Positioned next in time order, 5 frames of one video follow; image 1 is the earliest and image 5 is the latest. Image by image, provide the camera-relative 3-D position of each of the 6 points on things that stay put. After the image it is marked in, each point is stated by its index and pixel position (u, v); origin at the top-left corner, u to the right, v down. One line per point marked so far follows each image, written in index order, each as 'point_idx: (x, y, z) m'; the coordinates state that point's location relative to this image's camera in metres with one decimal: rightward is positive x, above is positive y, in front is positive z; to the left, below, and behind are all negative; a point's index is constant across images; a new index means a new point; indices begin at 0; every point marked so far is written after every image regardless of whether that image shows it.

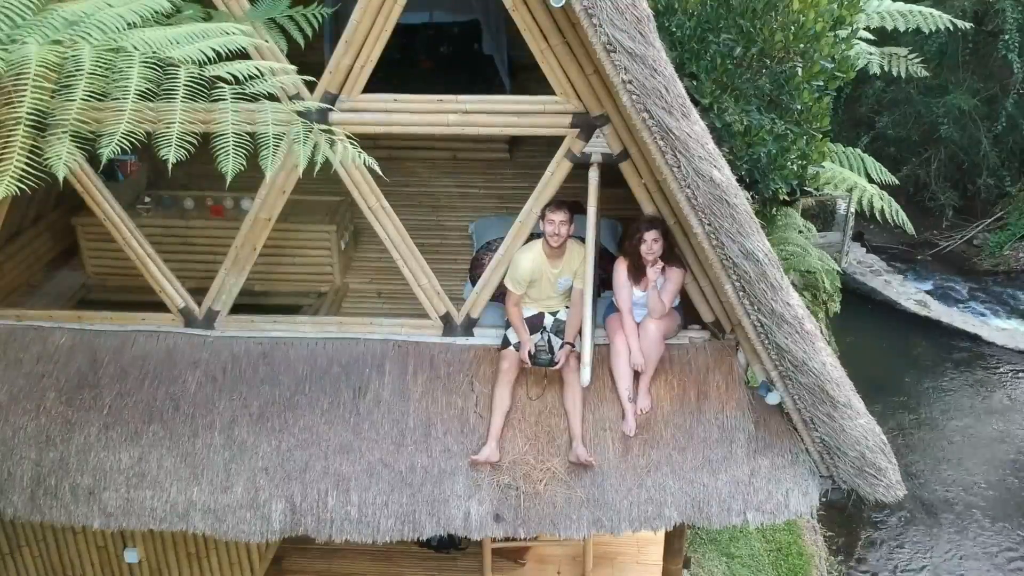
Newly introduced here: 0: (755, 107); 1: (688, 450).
0: (+1.0, +0.8, +4.9) m
1: (+0.4, -0.4, +2.7) m
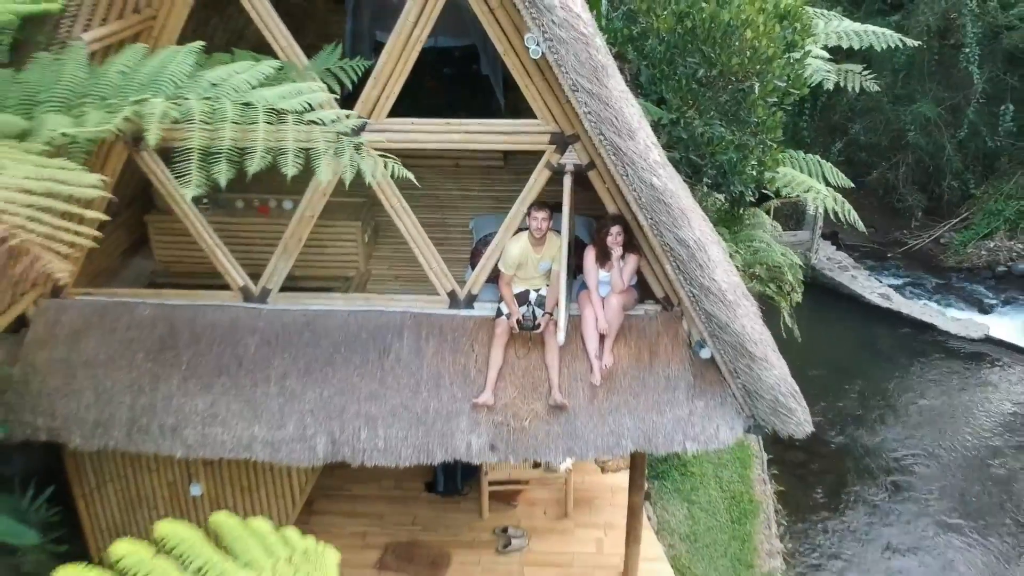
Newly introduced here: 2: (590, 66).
0: (+1.0, +0.8, +5.7) m
1: (+0.4, -0.3, +3.4) m
2: (+0.2, +0.6, +2.9) m
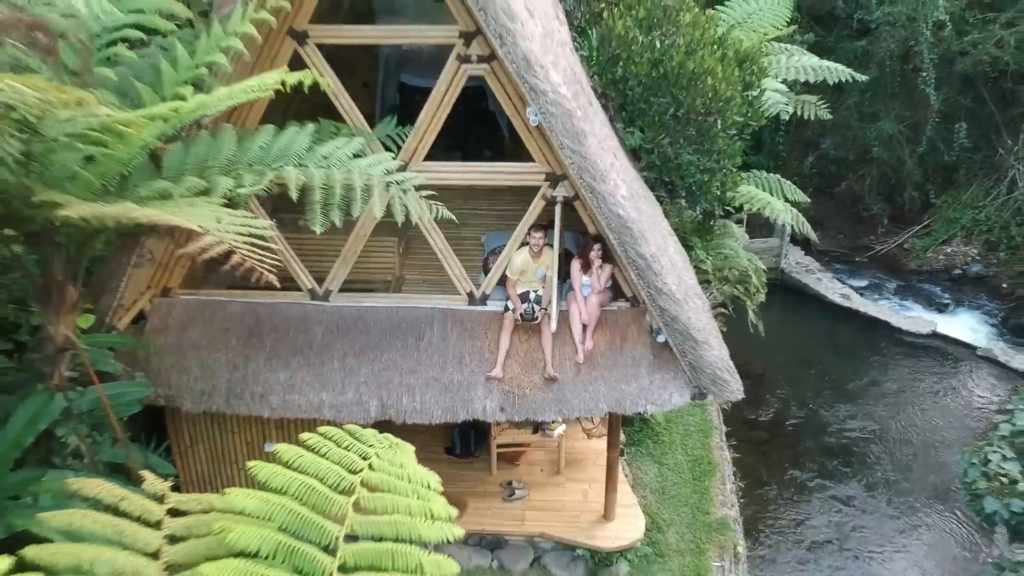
0: (+1.0, +0.8, +6.8) m
1: (+0.4, -0.3, +4.5) m
2: (+0.2, +0.5, +4.0) m
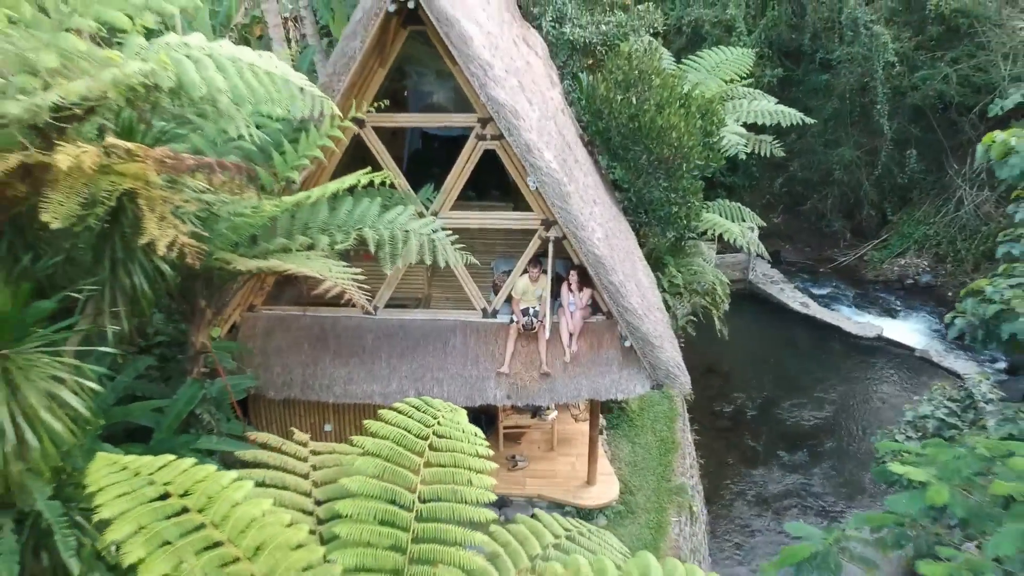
0: (+1.0, +0.7, +8.2) m
1: (+0.4, -0.4, +6.0) m
2: (+0.2, +0.5, +5.5) m
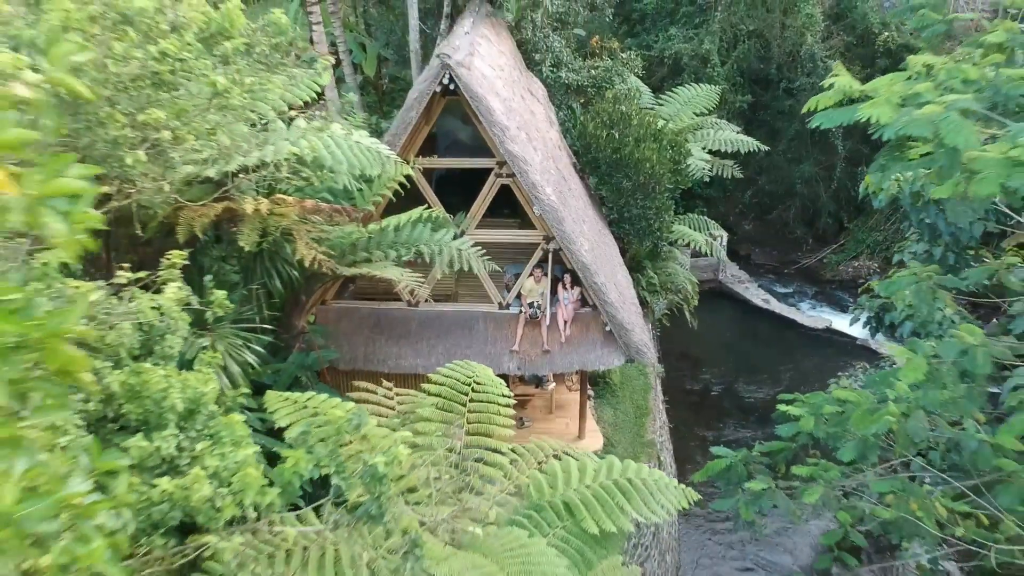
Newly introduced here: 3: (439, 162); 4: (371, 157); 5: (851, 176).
0: (+1.1, +0.7, +10.2) m
1: (+0.5, -0.4, +8.0) m
2: (+0.3, +0.5, +7.5) m
3: (-0.5, +0.8, +7.6) m
4: (-0.7, +0.7, +5.8) m
5: (+4.7, +1.6, +15.8) m
